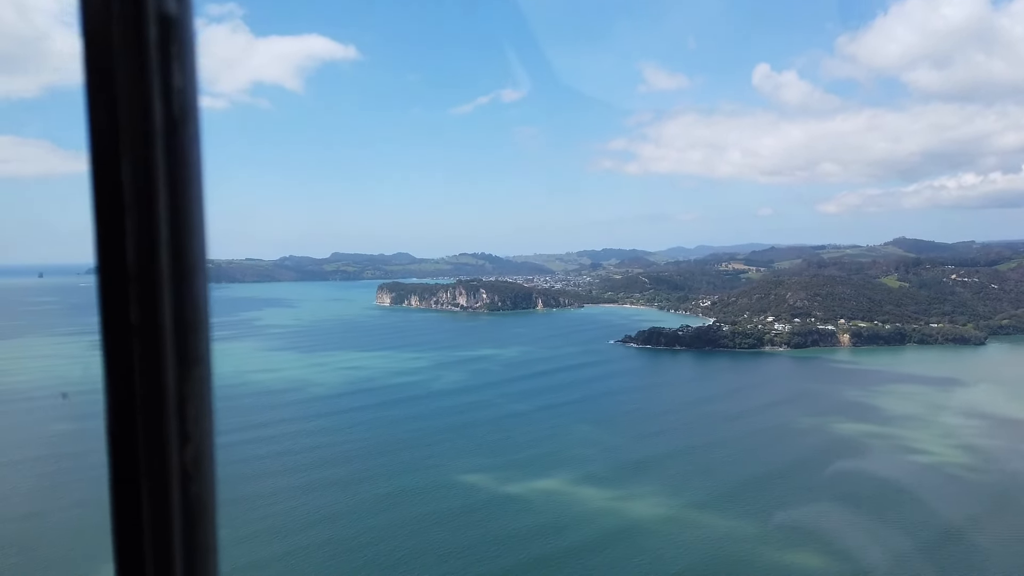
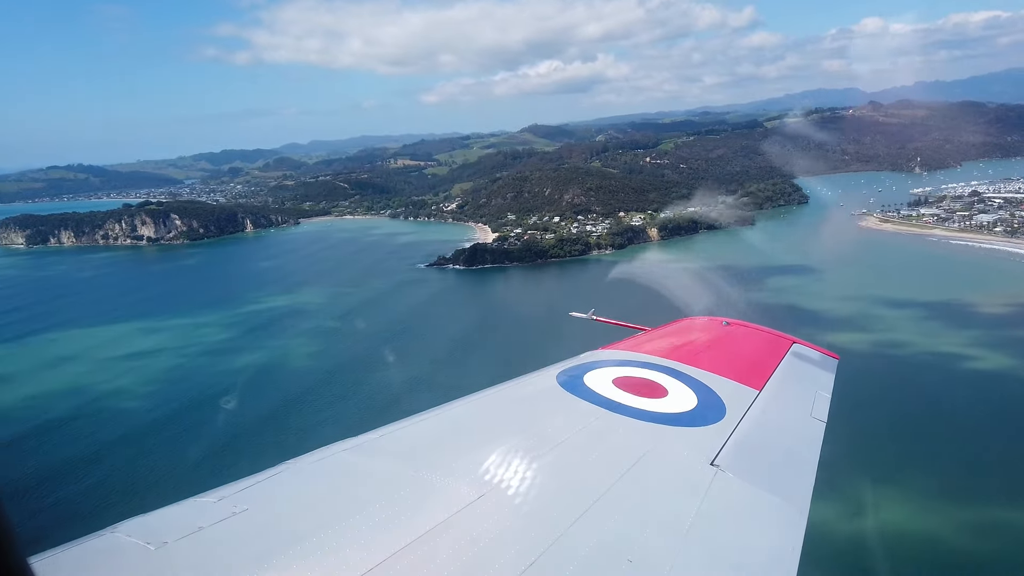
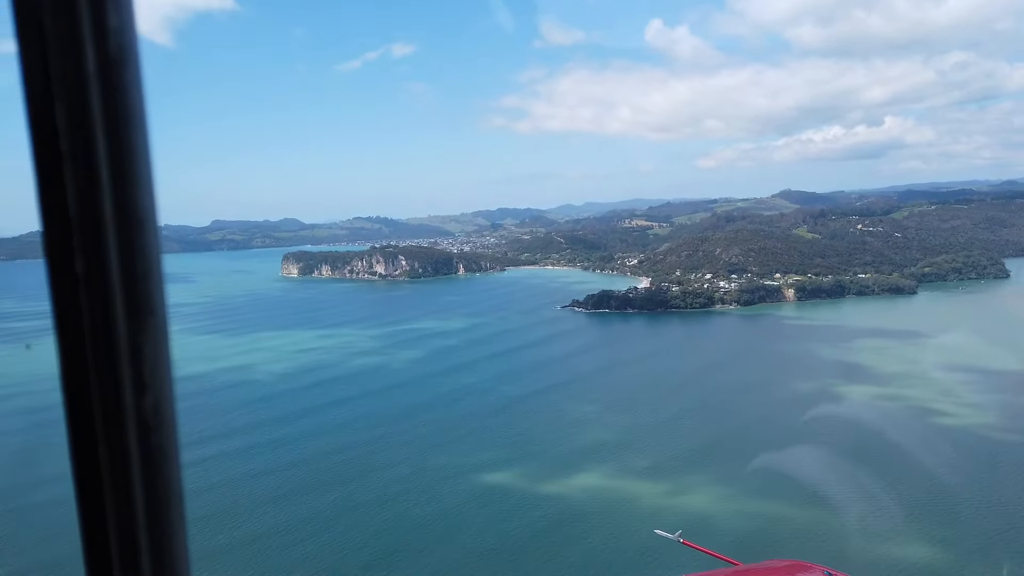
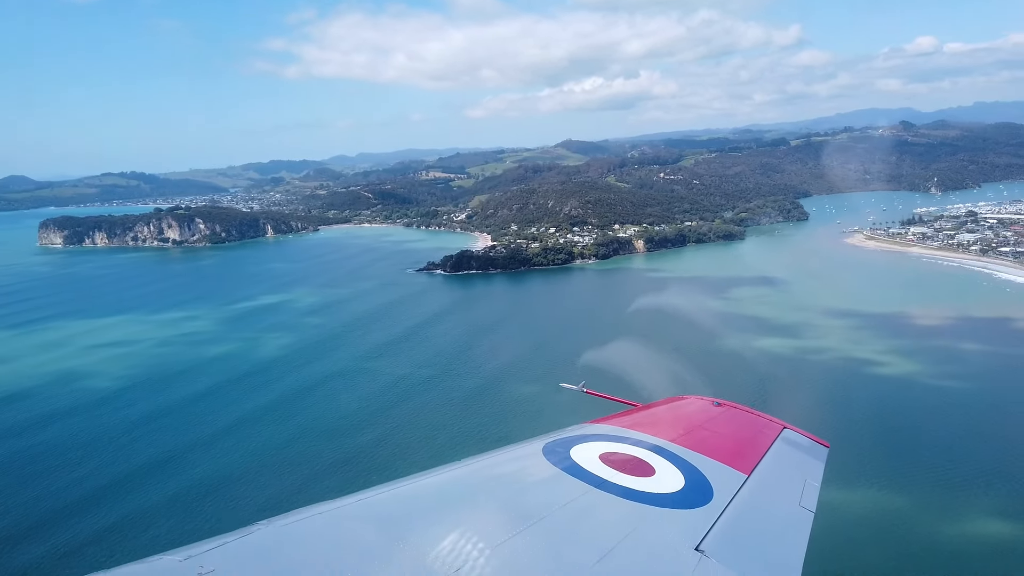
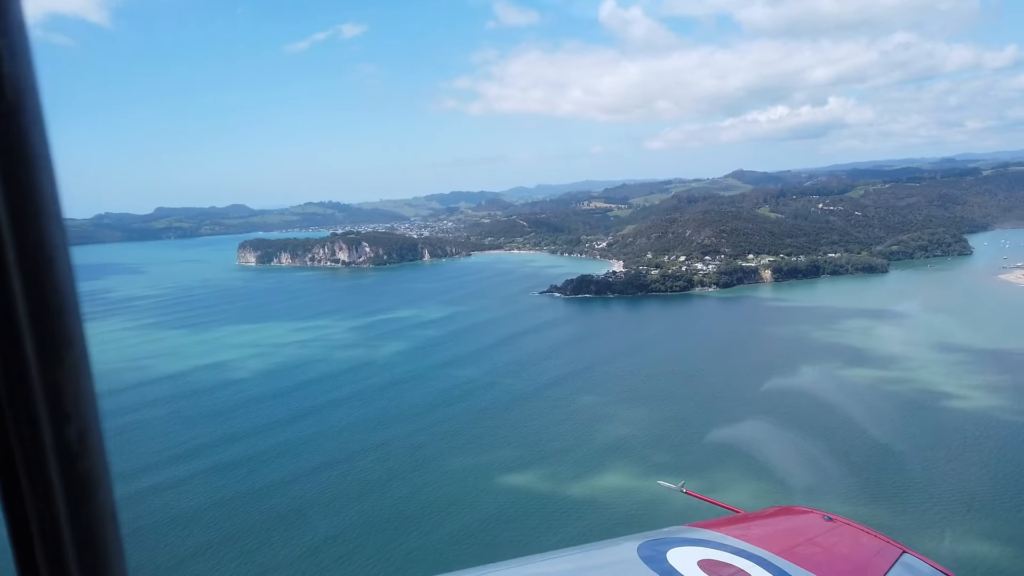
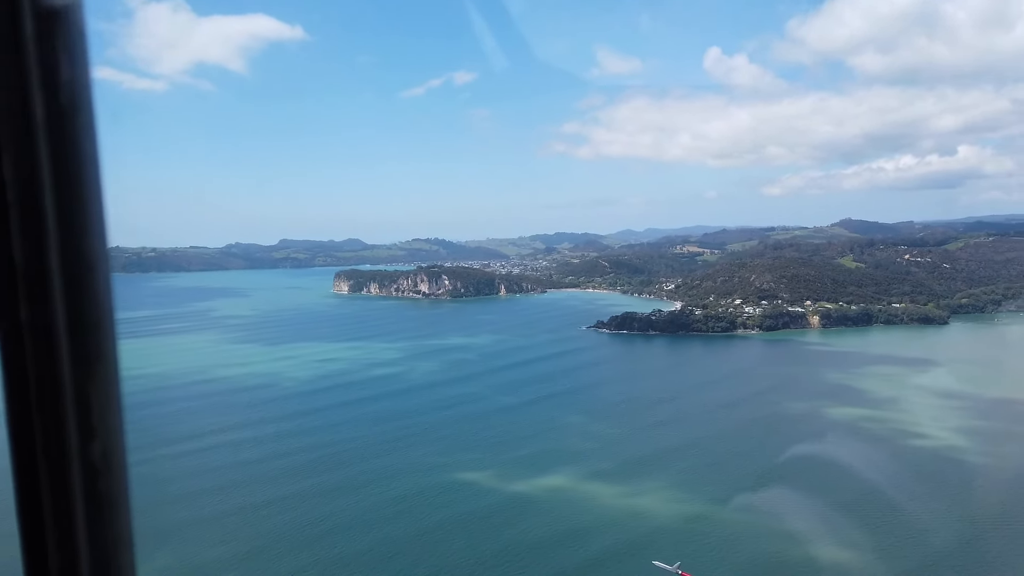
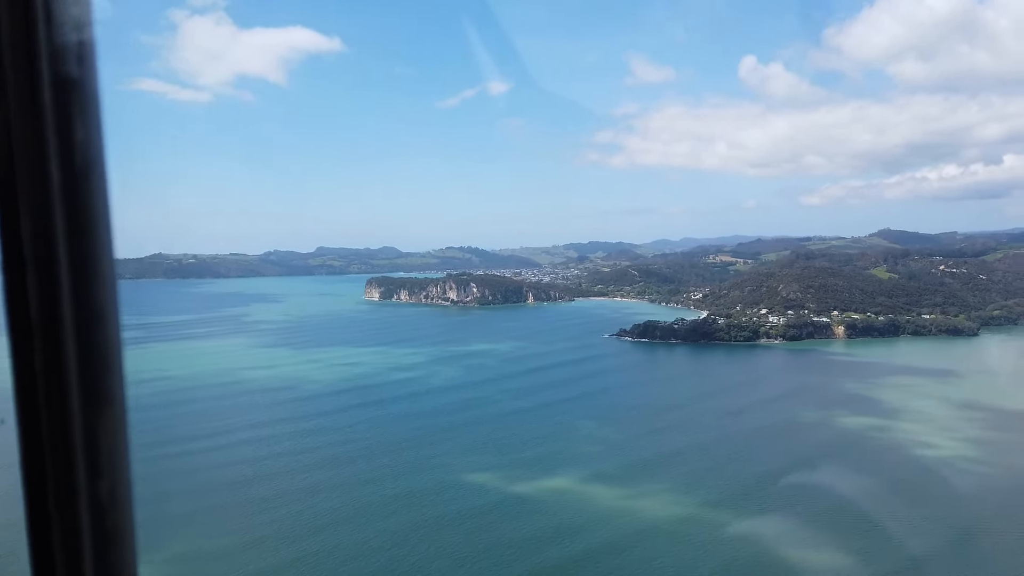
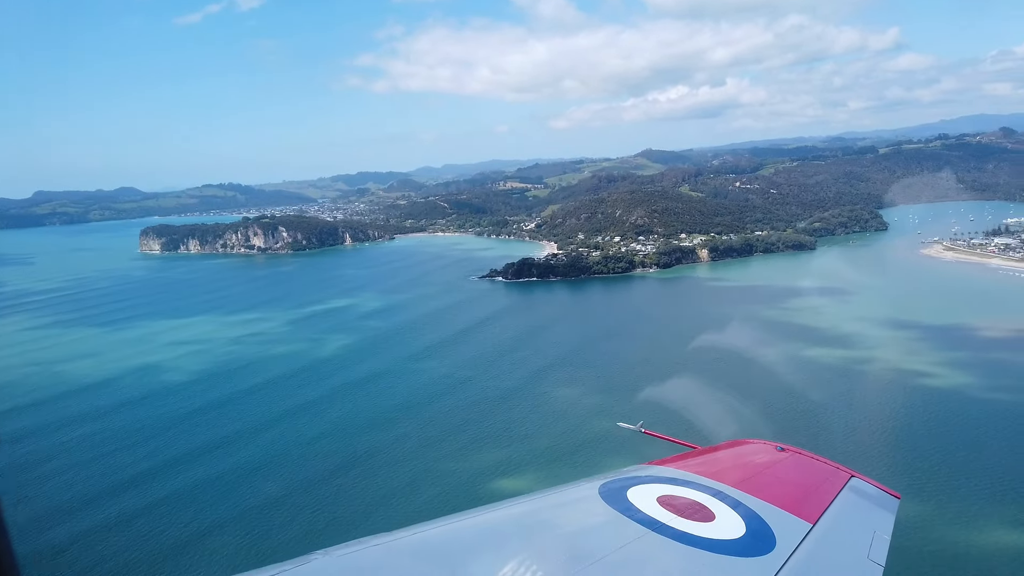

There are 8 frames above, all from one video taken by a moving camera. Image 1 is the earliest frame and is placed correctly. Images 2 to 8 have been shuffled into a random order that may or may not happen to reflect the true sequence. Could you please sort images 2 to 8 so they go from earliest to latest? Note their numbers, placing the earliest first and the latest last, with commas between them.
7, 6, 3, 5, 8, 4, 2
